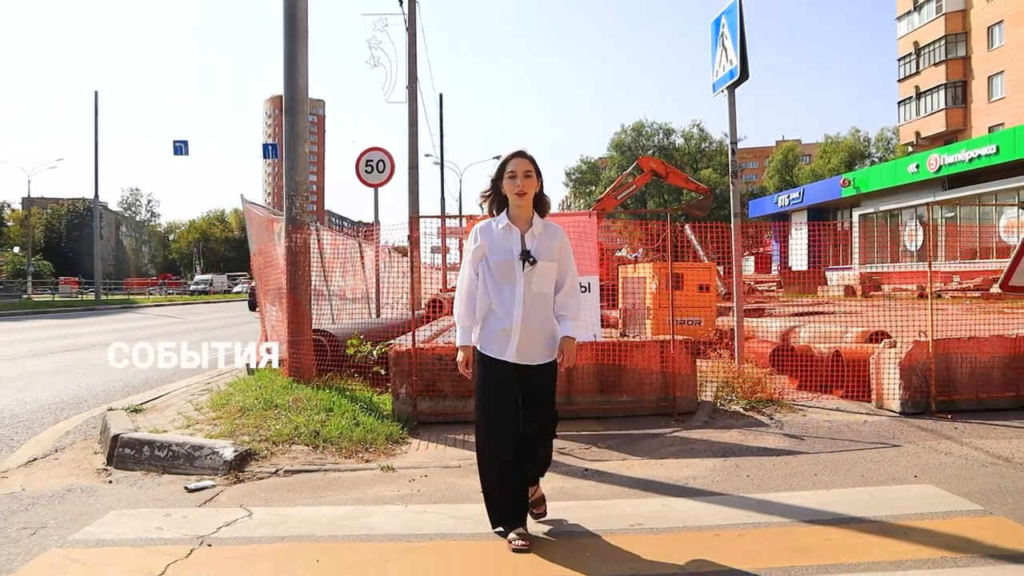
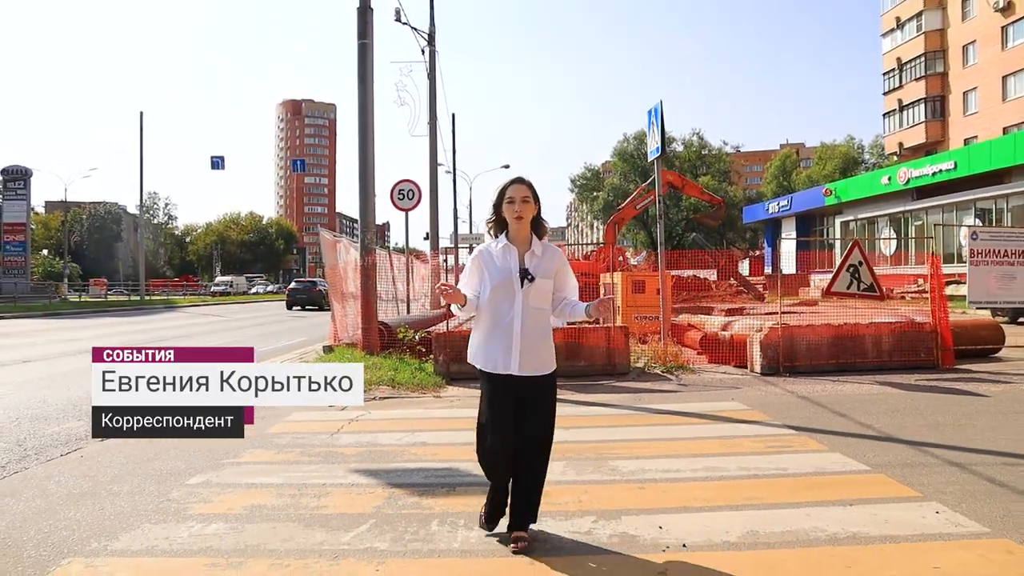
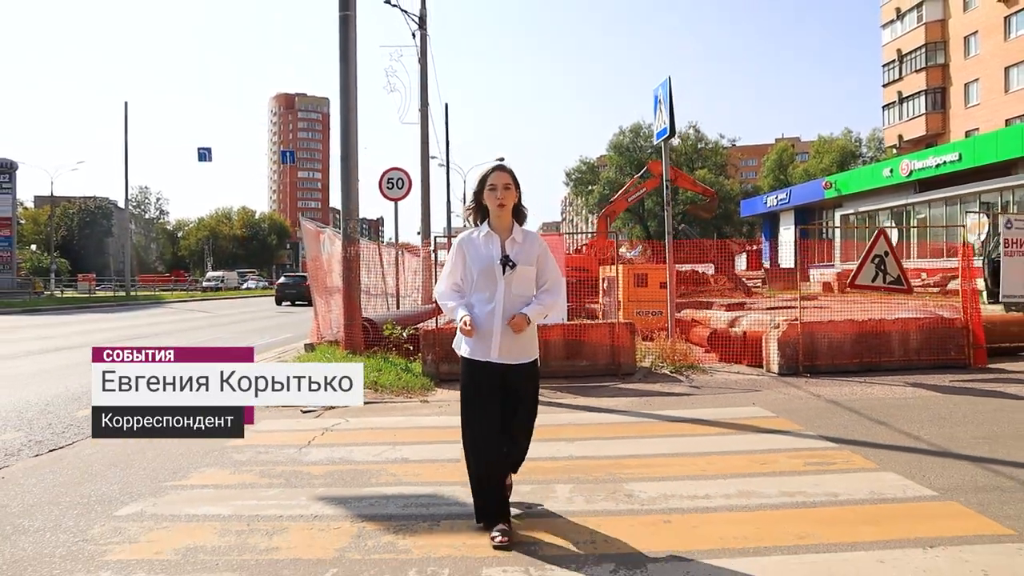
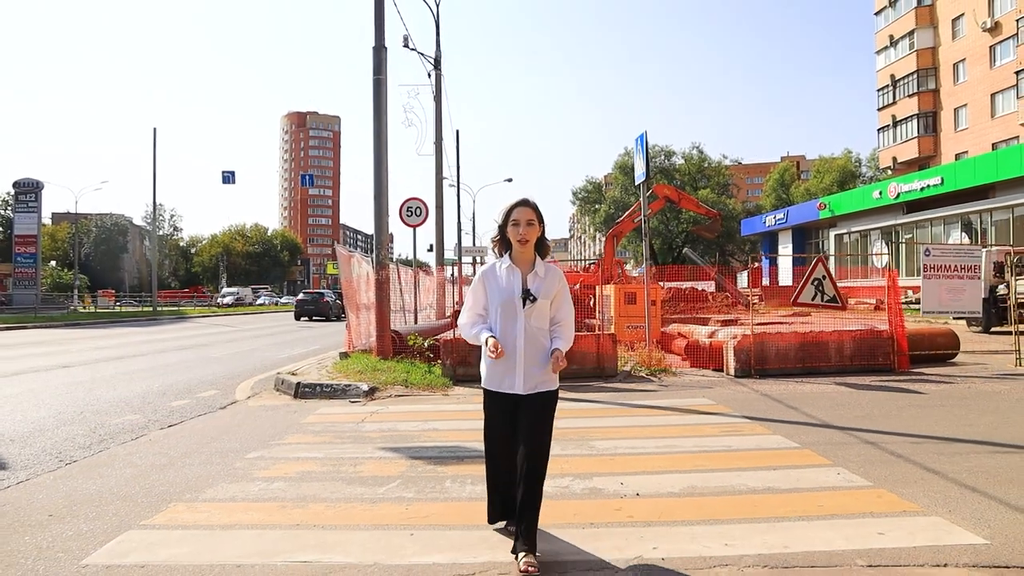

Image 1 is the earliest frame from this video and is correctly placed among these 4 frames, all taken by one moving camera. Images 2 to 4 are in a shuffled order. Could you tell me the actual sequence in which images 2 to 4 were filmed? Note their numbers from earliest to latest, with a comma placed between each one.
3, 2, 4
